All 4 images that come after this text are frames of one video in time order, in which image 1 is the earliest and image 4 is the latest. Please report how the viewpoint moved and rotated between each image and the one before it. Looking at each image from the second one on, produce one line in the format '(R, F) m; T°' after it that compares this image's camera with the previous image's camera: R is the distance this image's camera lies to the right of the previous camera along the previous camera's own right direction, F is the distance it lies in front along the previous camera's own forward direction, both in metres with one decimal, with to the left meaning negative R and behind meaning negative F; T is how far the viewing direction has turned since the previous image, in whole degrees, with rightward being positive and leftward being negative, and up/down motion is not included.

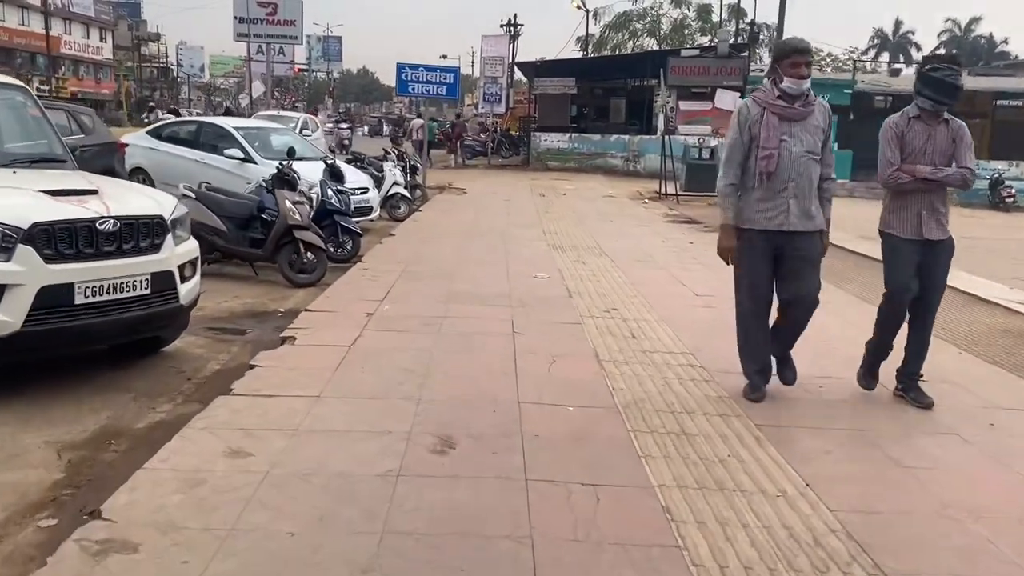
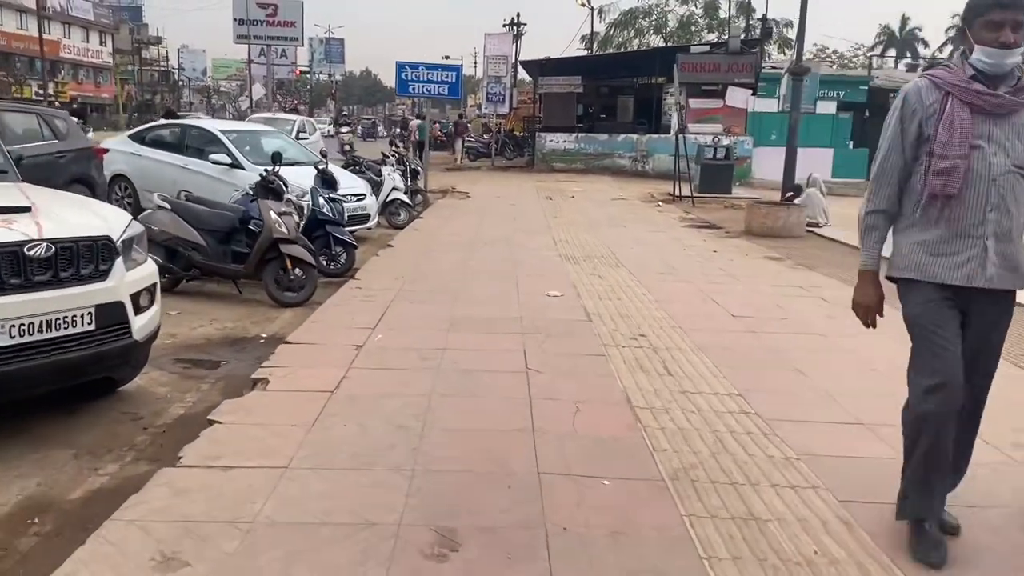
(-0.1, +0.9) m; 0°
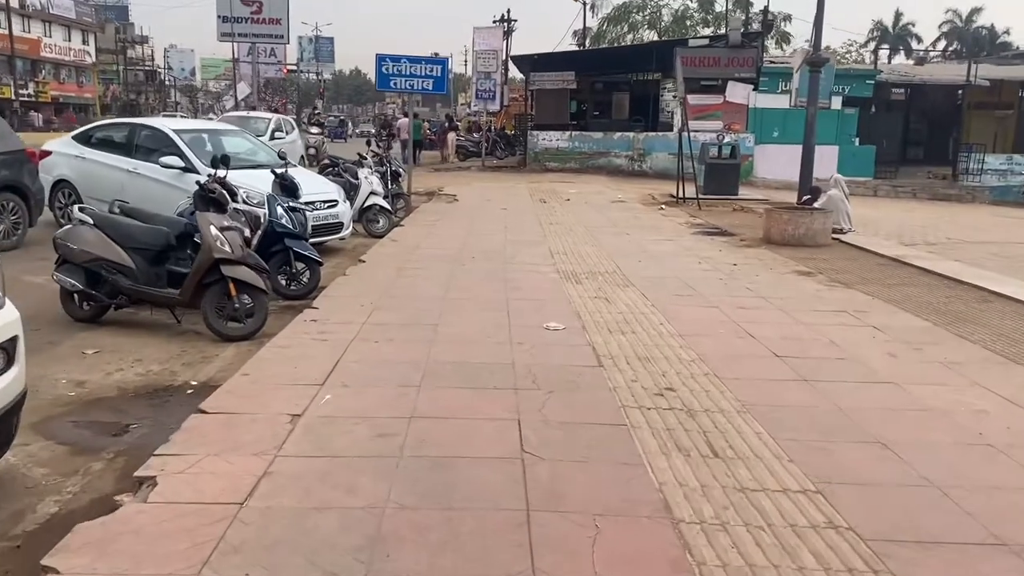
(0.0, +1.4) m; +1°
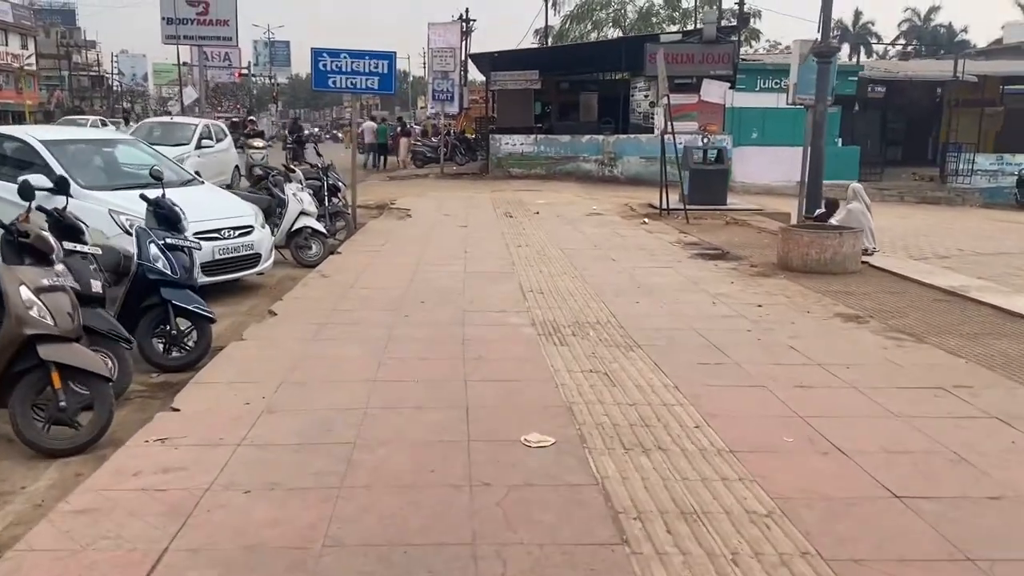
(0.0, +2.2) m; +2°
